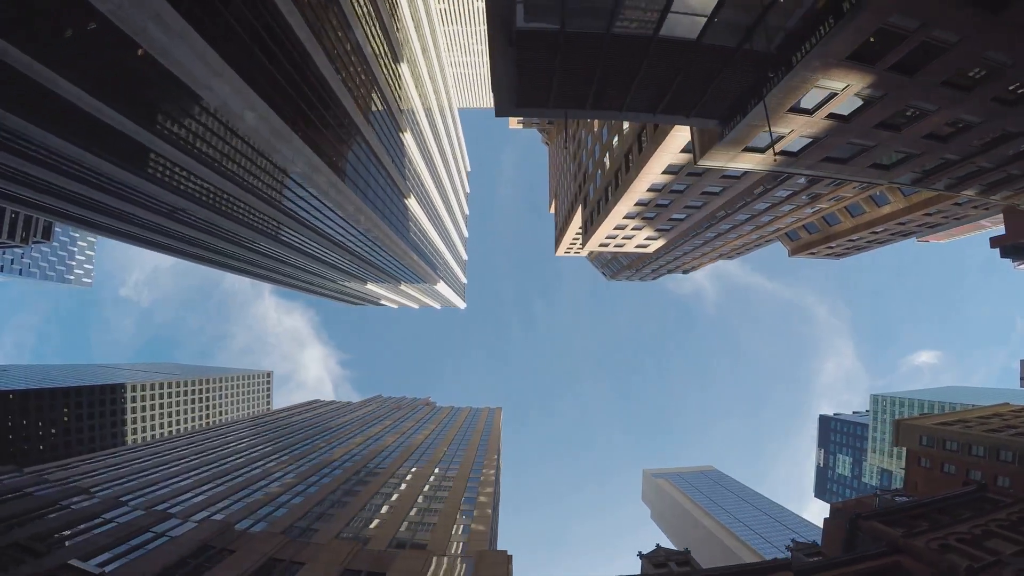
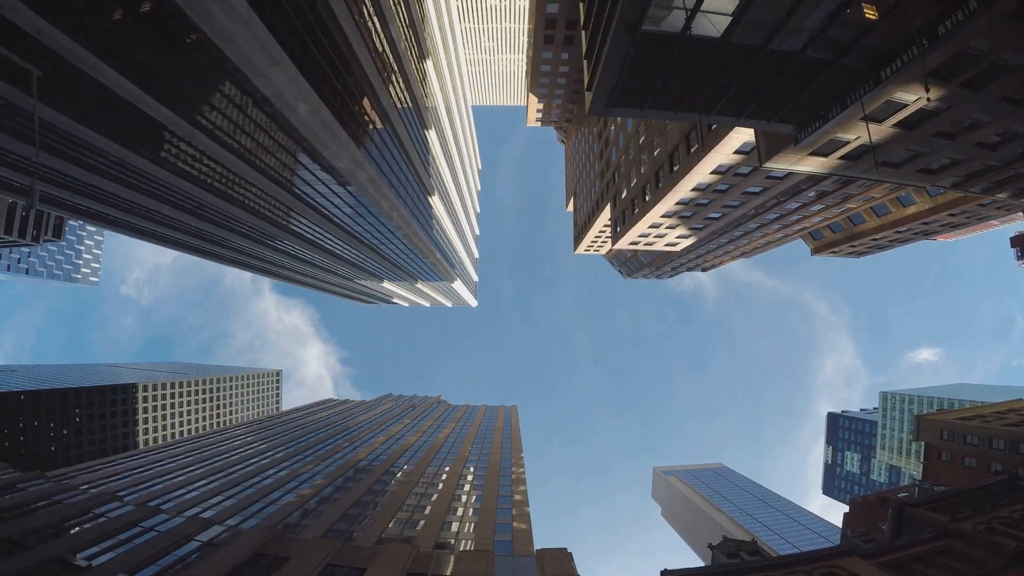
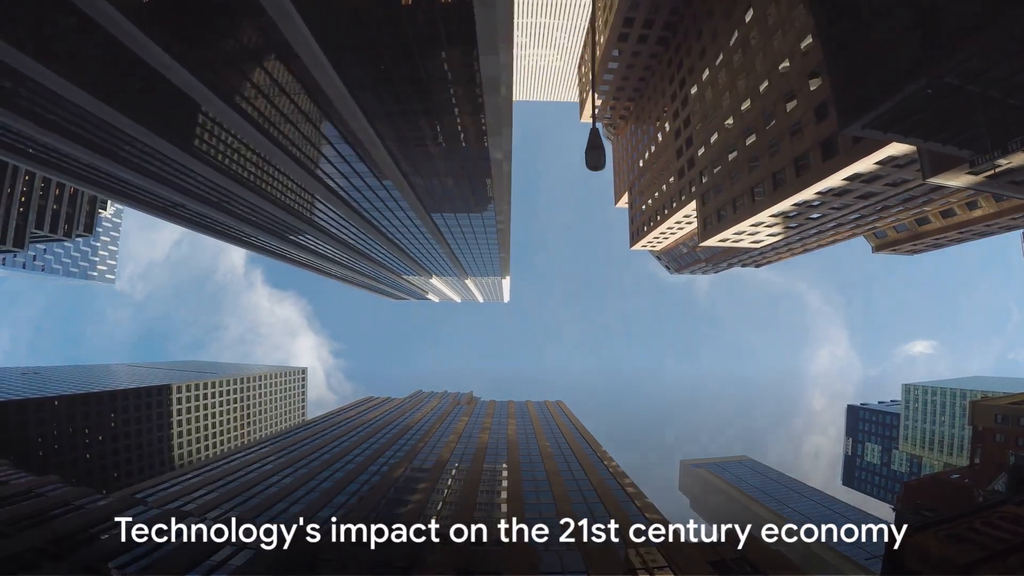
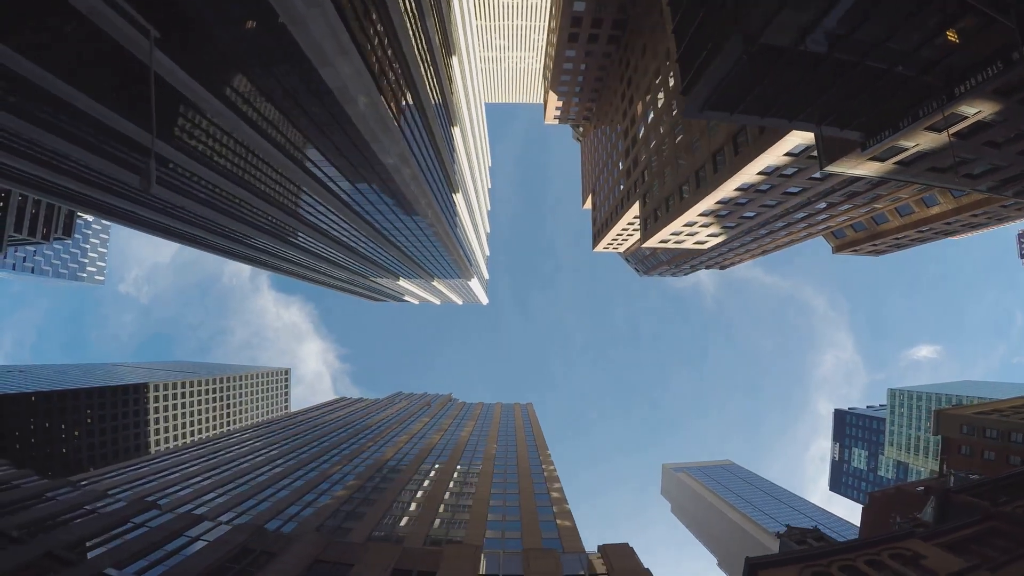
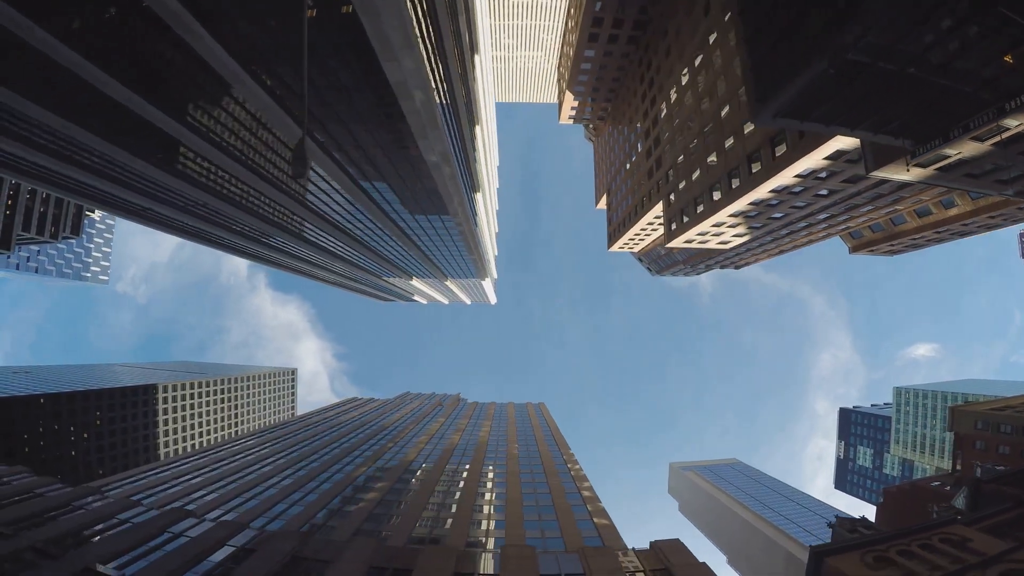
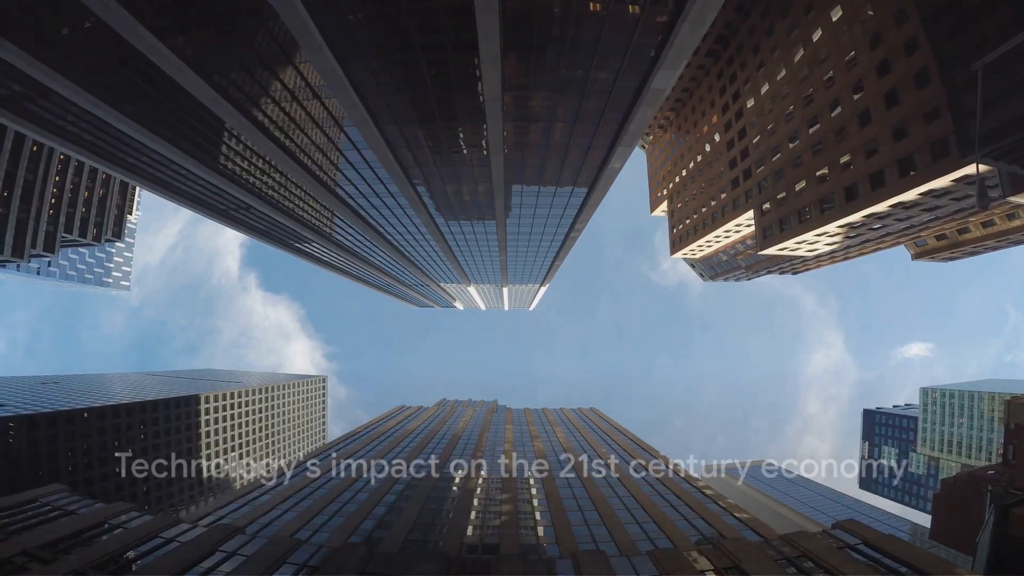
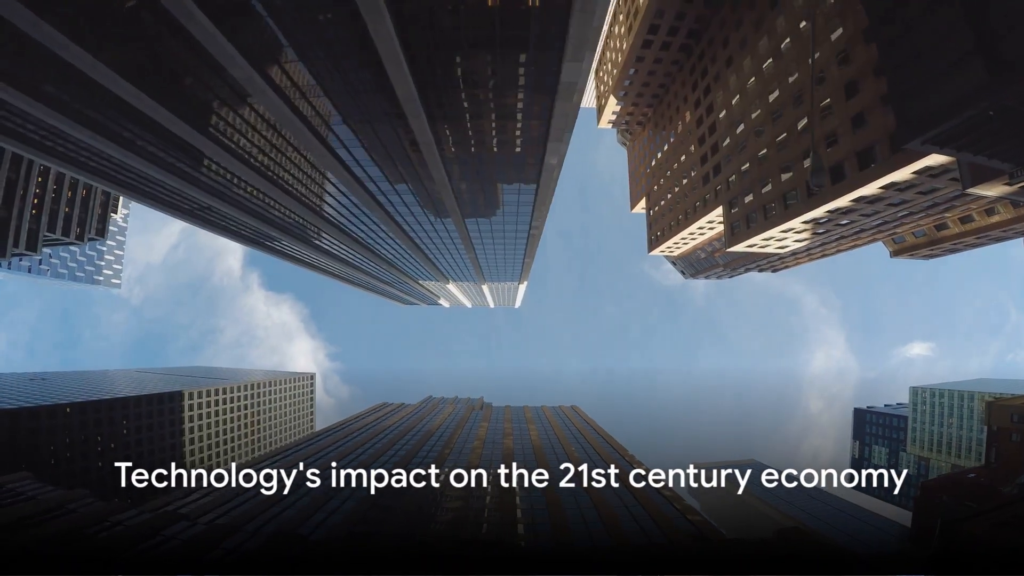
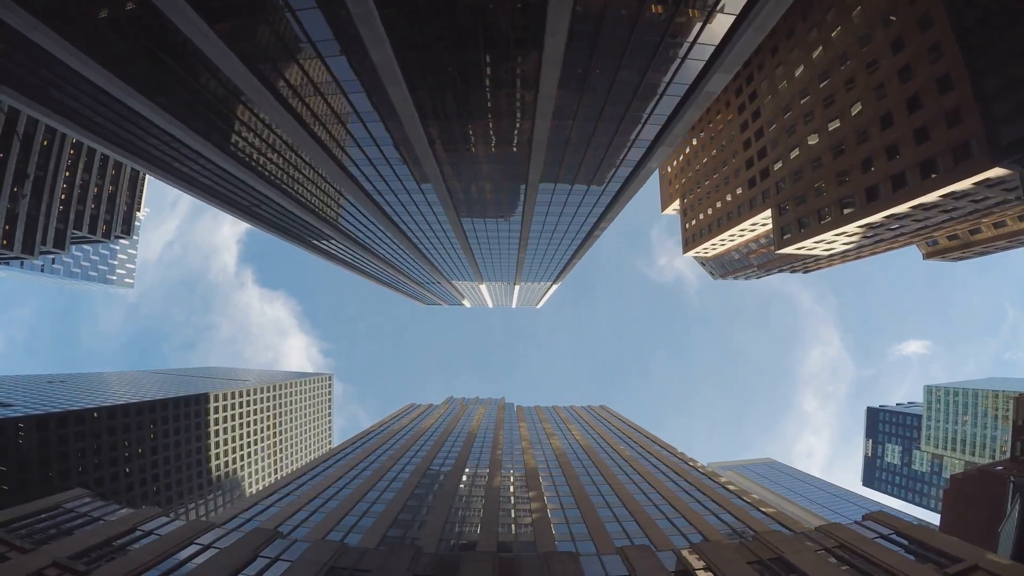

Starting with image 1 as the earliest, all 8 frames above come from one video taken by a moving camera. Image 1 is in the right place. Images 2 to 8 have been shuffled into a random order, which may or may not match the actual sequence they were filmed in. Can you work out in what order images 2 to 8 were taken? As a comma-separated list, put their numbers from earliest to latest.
2, 4, 5, 3, 7, 6, 8
